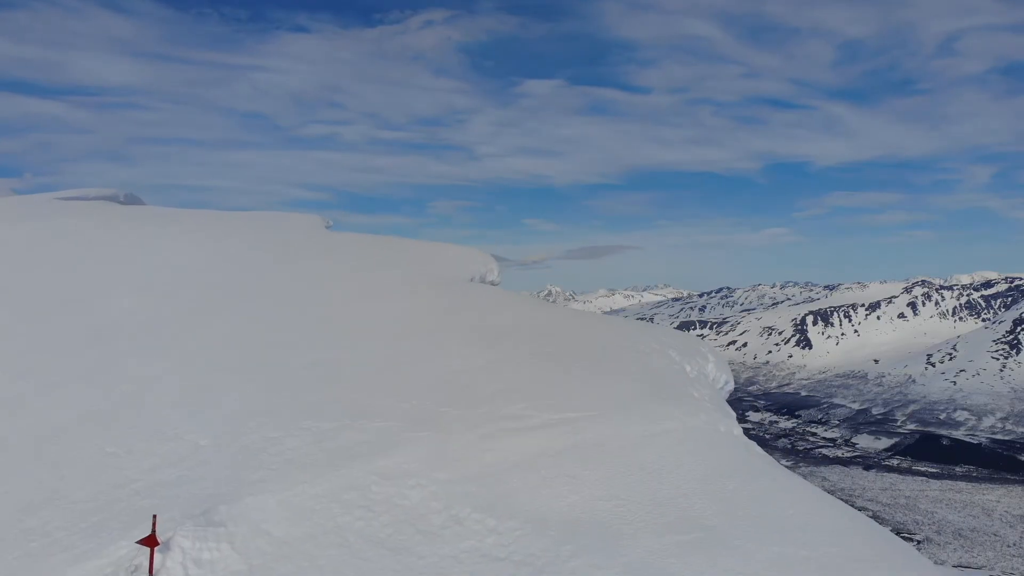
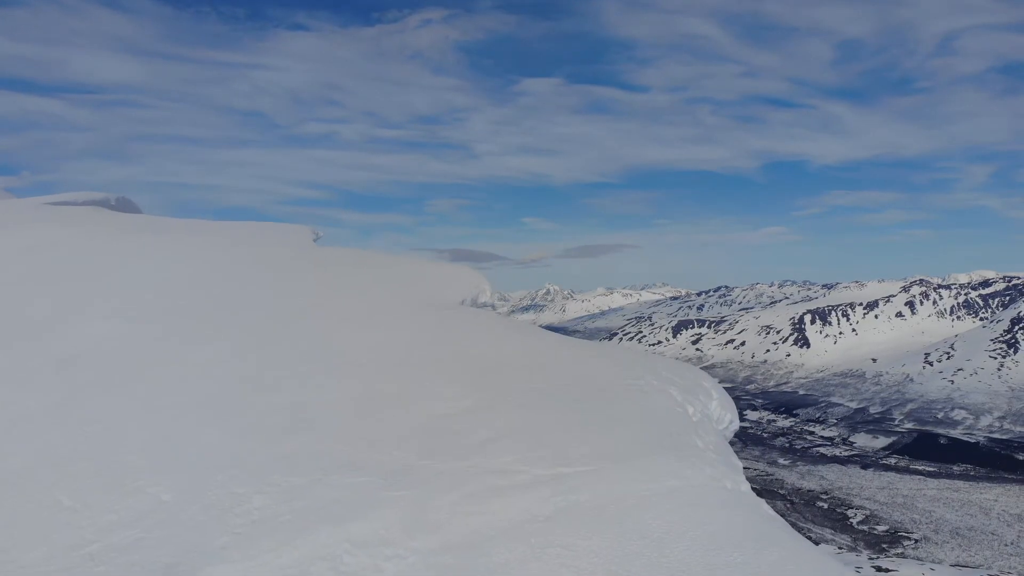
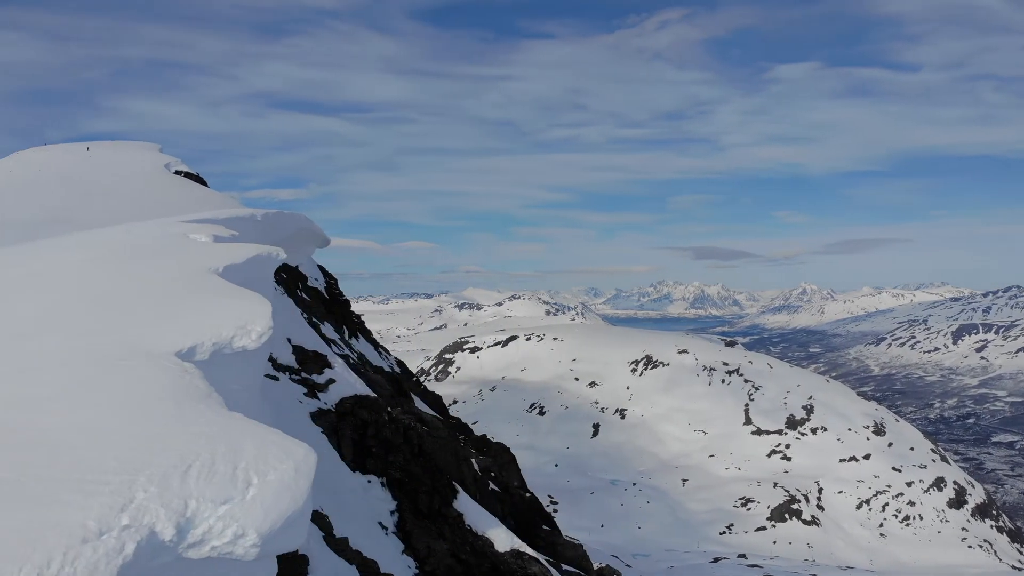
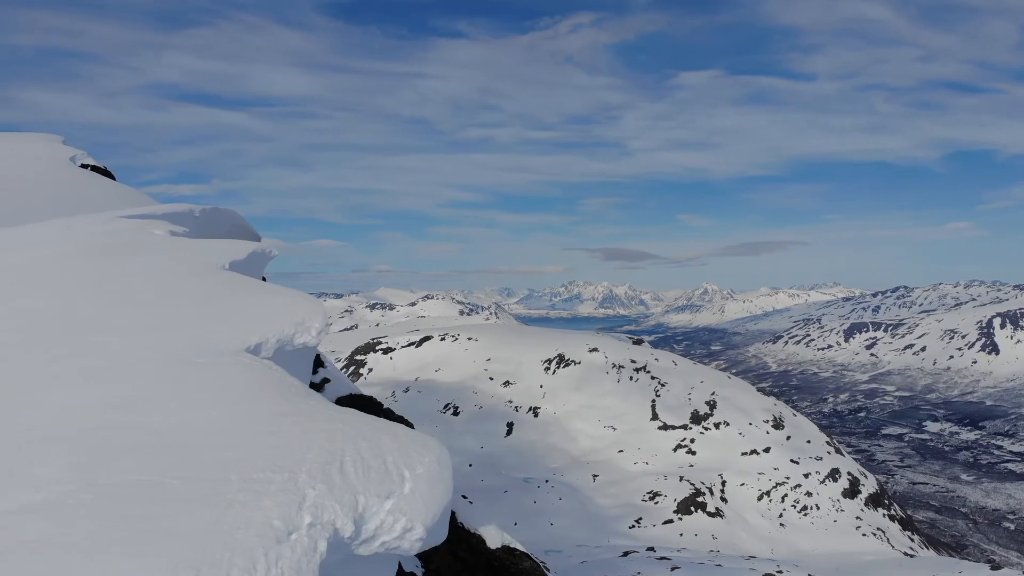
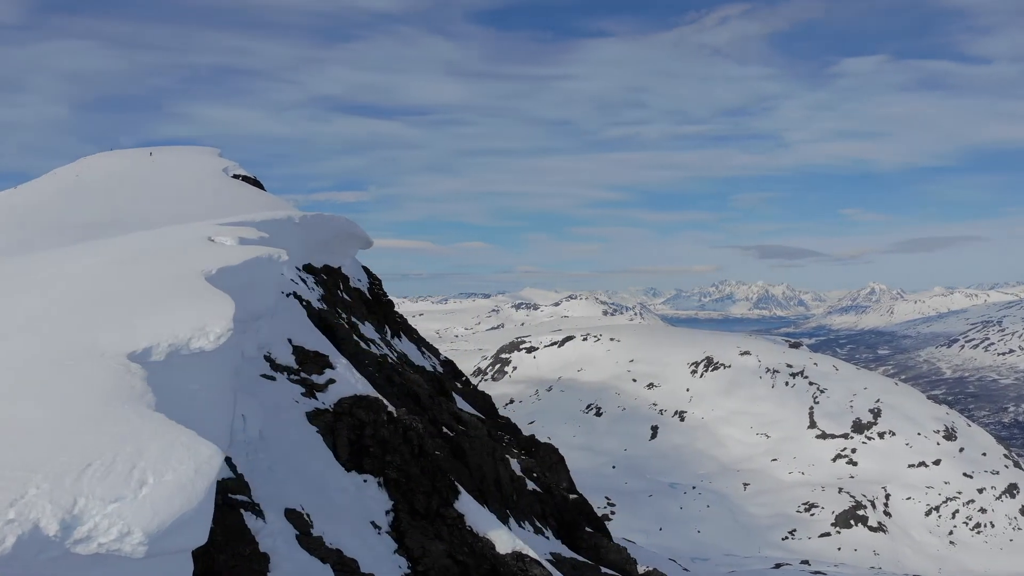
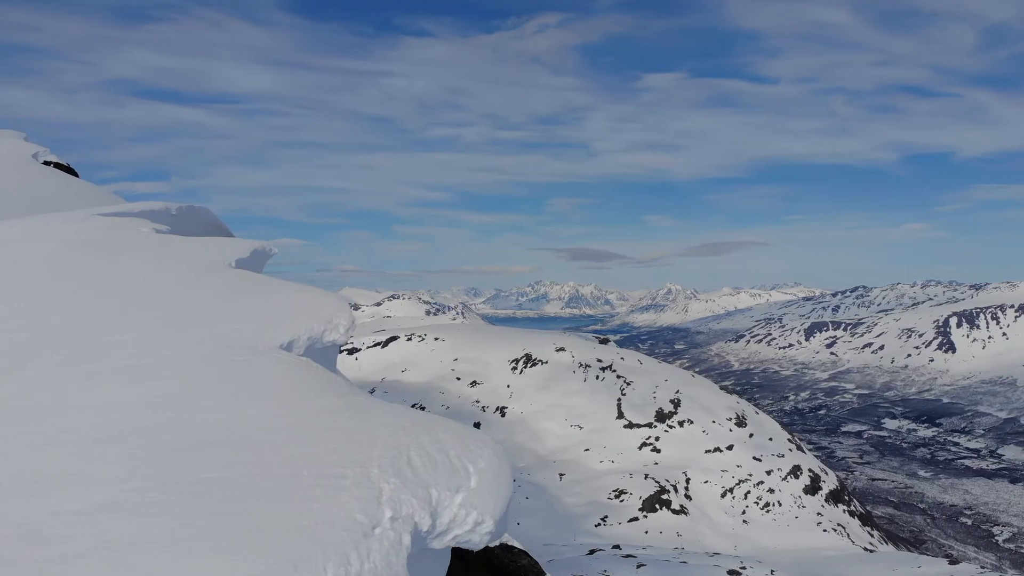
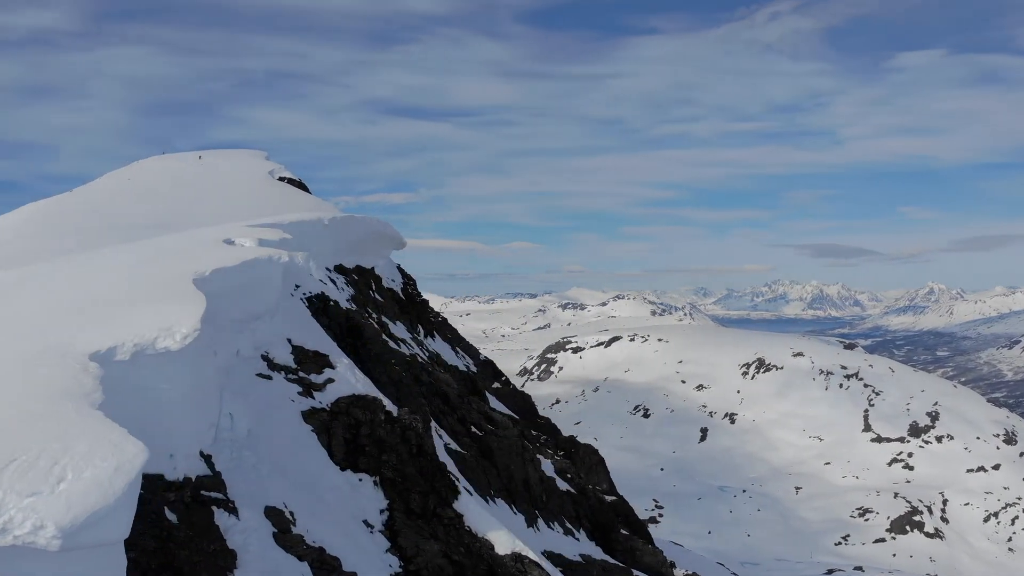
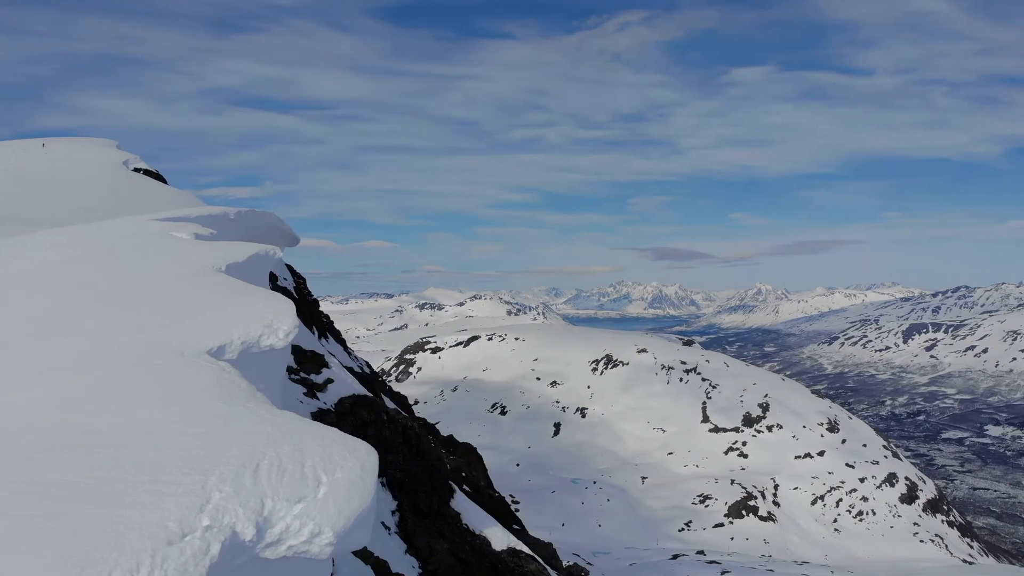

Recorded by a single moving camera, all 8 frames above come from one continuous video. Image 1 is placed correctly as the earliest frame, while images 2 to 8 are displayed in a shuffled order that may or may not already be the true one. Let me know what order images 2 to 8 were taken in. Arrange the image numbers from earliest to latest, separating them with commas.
2, 6, 4, 8, 3, 5, 7
